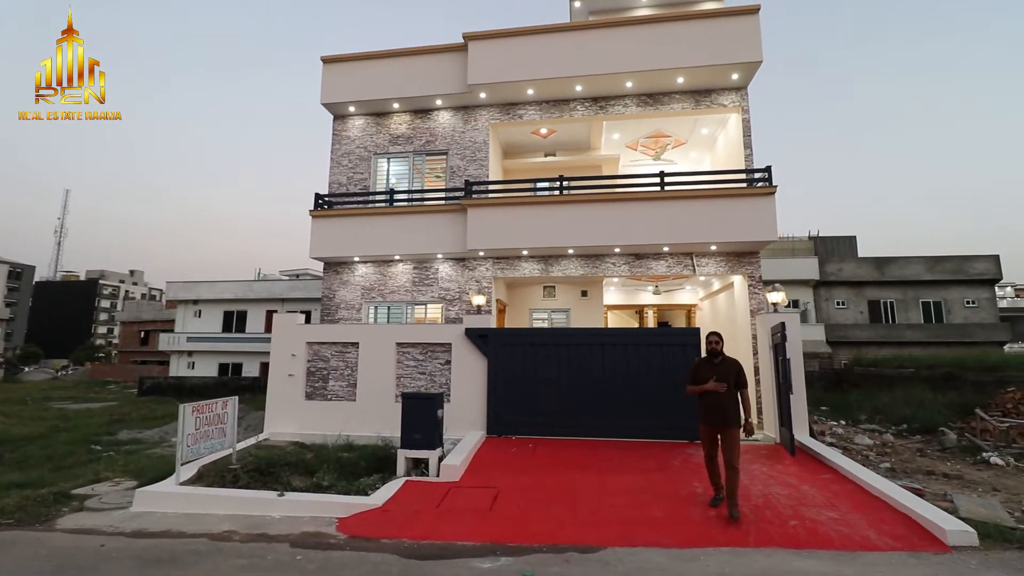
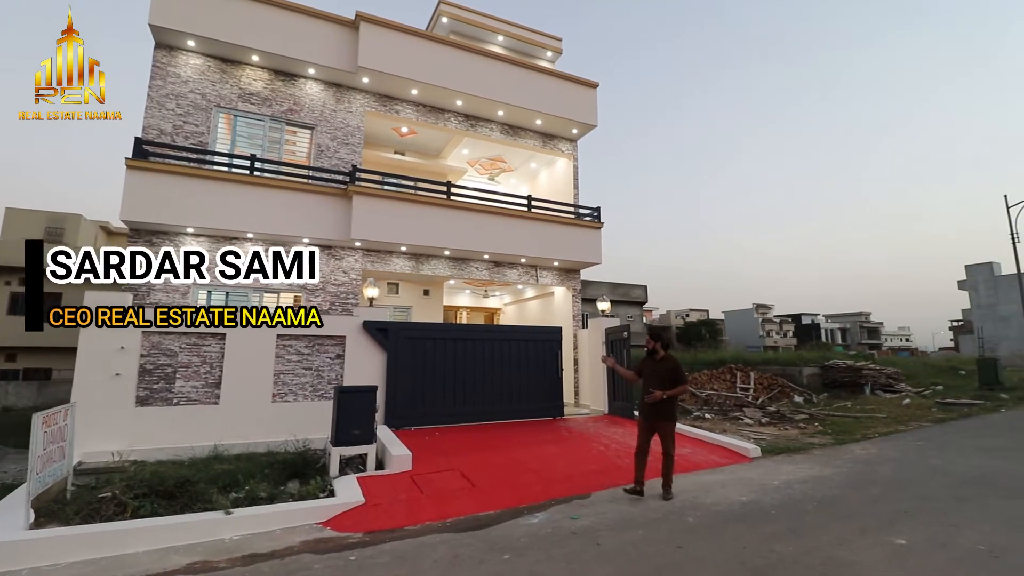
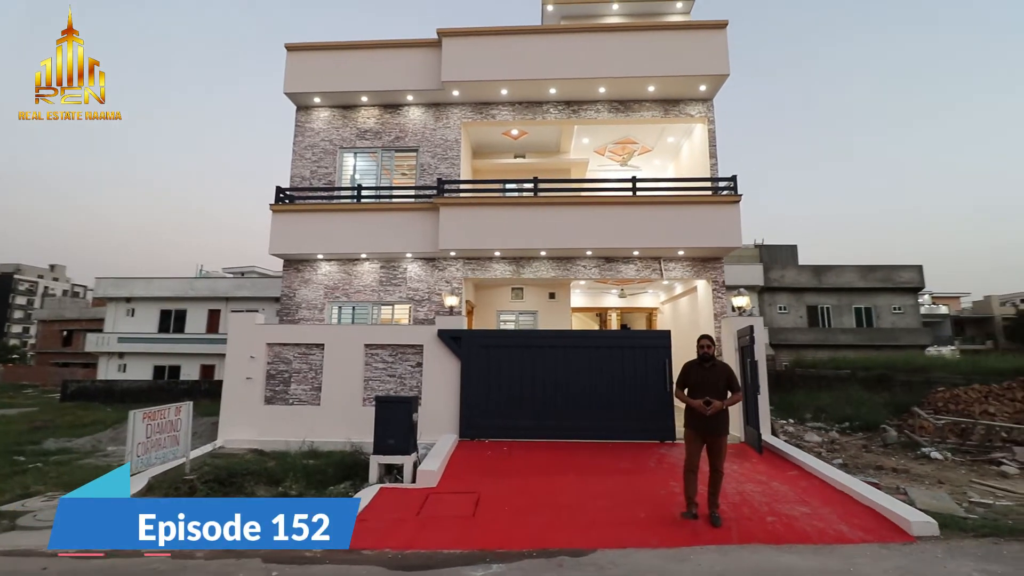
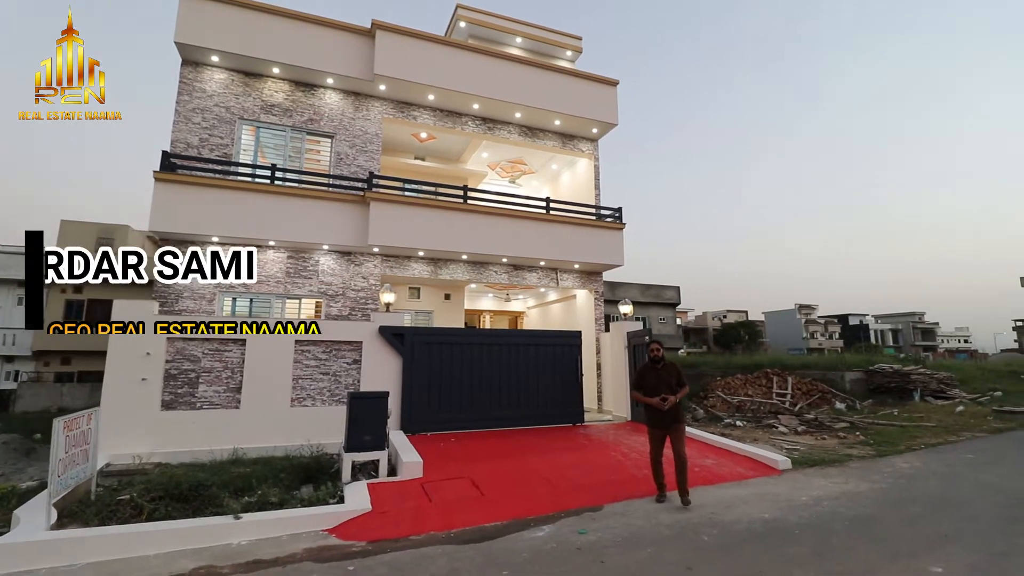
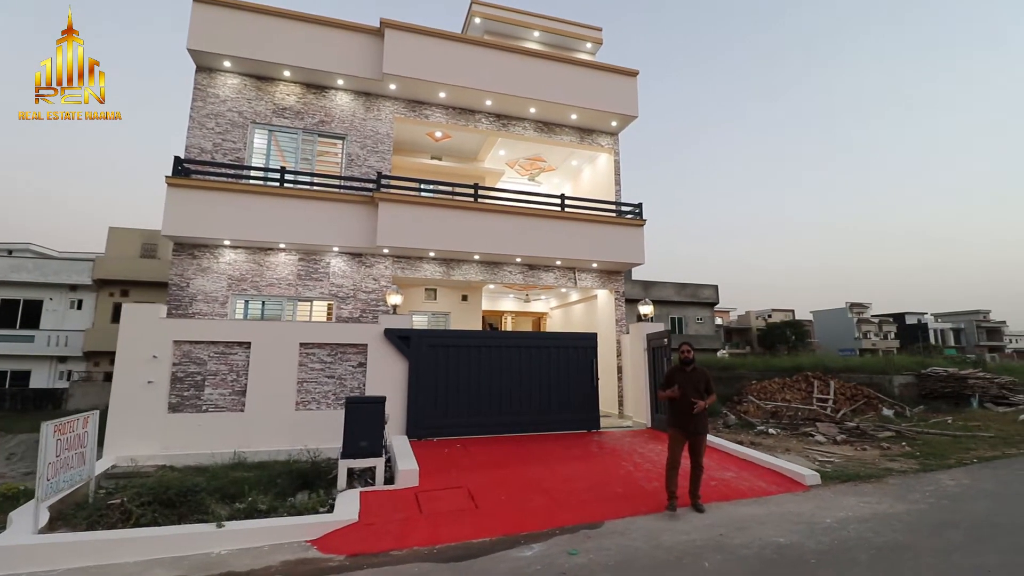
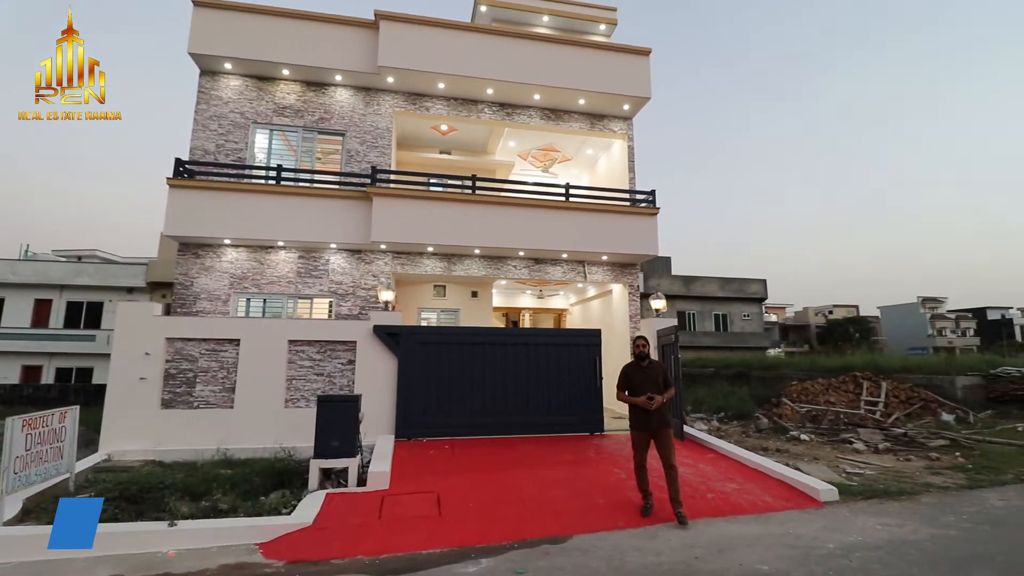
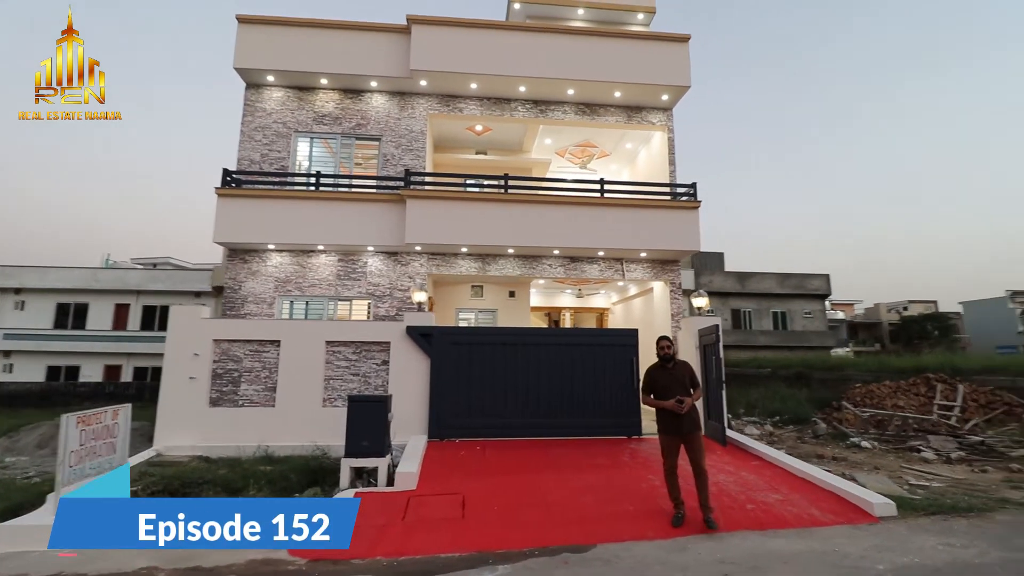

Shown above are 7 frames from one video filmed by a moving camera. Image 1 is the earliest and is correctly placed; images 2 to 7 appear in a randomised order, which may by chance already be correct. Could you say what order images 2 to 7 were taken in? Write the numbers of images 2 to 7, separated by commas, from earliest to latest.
3, 7, 6, 5, 4, 2
